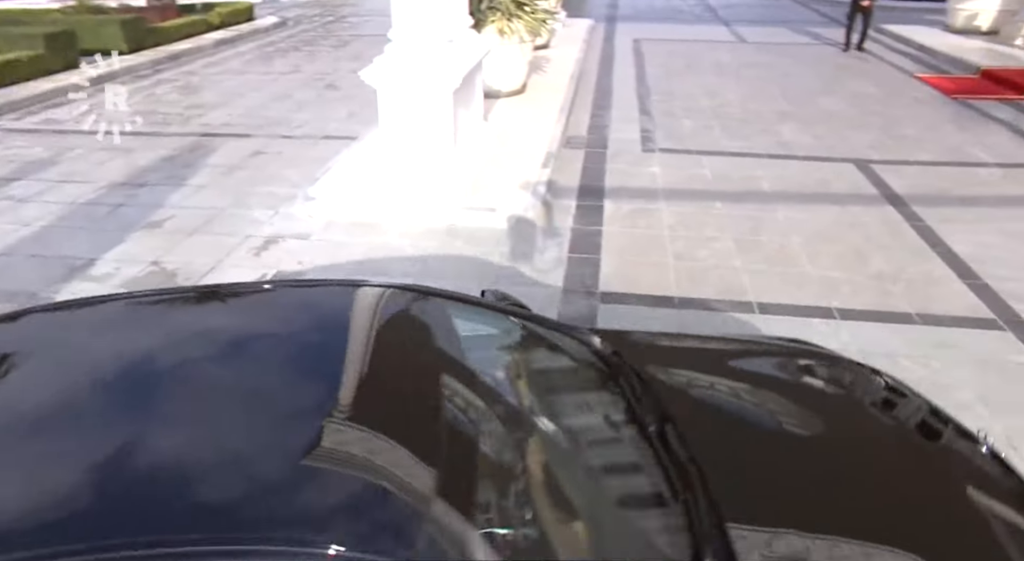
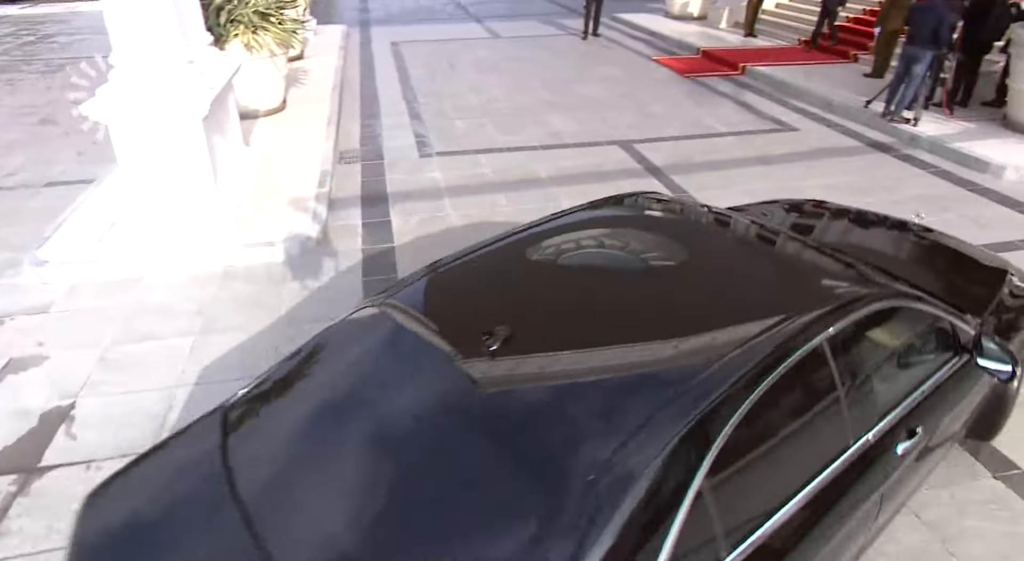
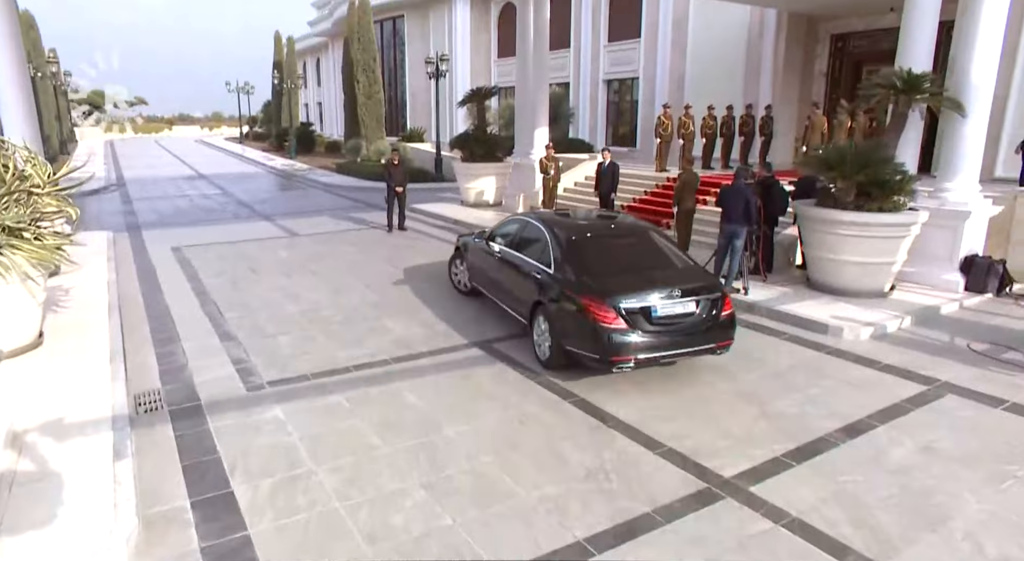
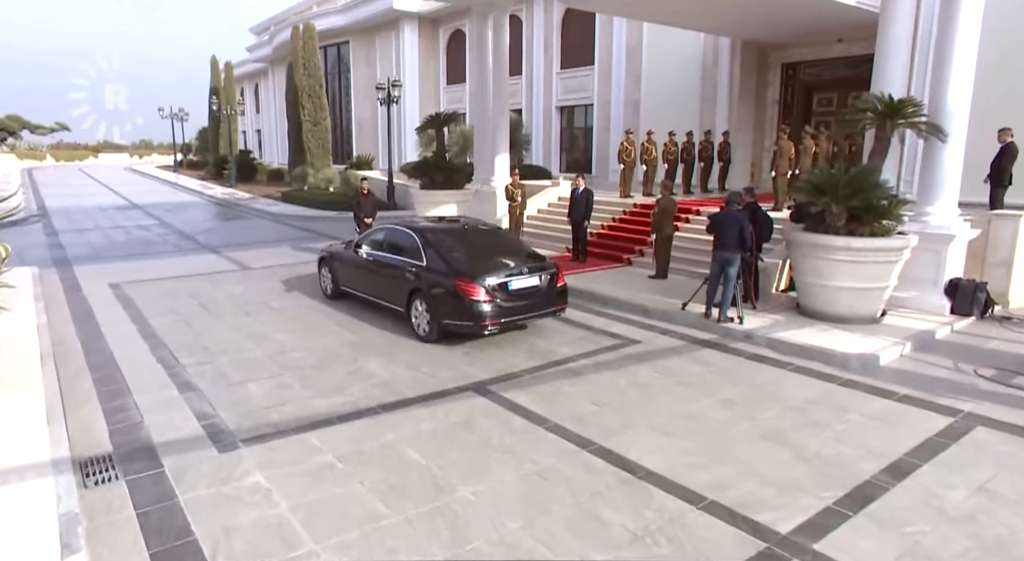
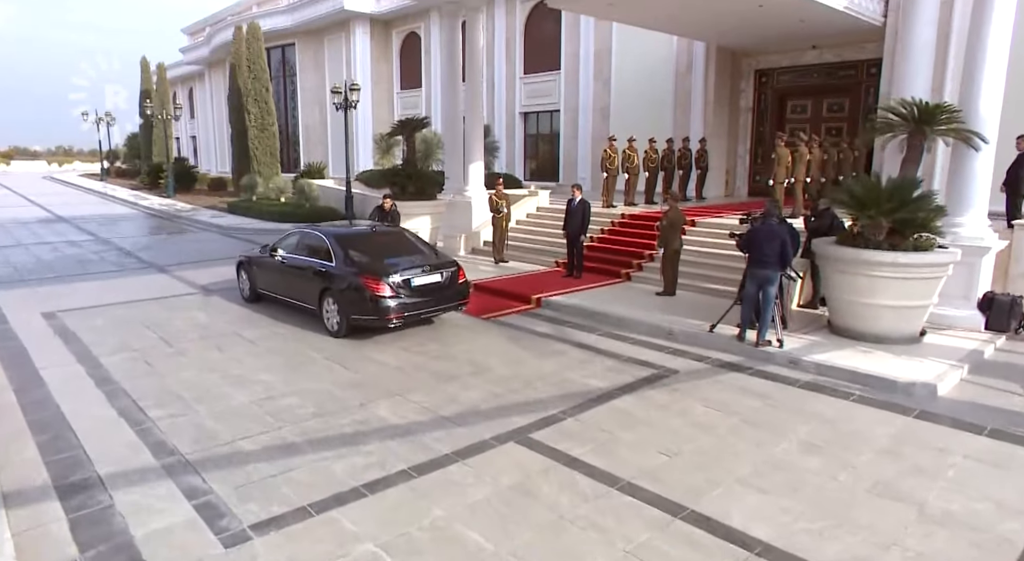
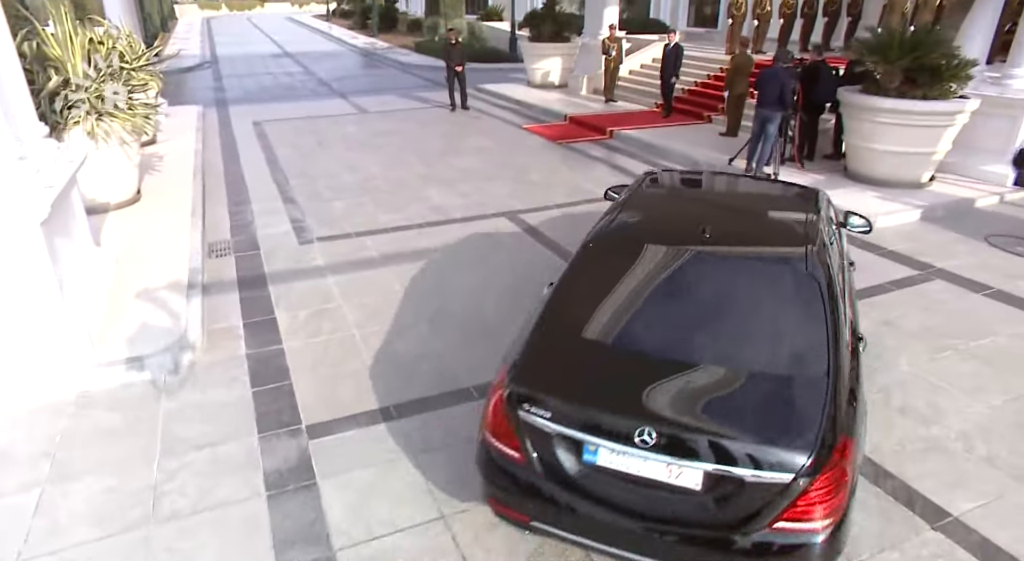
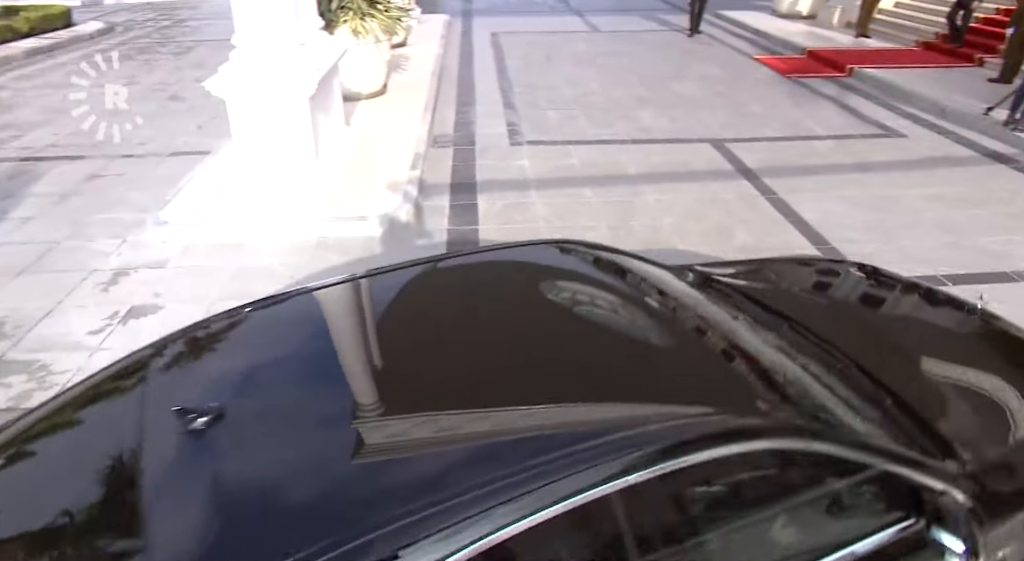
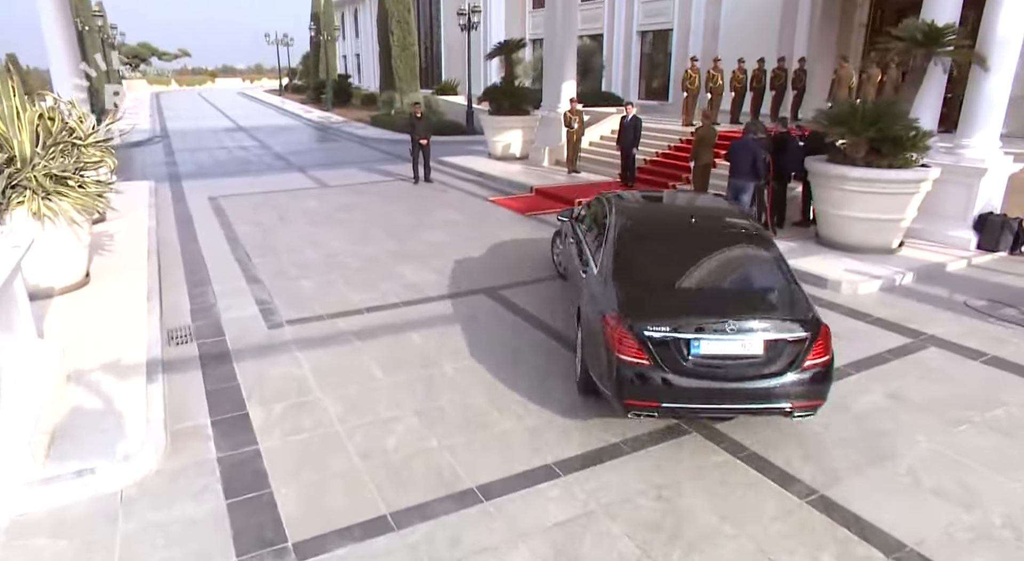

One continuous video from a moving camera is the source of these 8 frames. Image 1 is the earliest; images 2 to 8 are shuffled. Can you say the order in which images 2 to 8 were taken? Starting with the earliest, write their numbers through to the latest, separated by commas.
7, 2, 6, 8, 3, 4, 5
